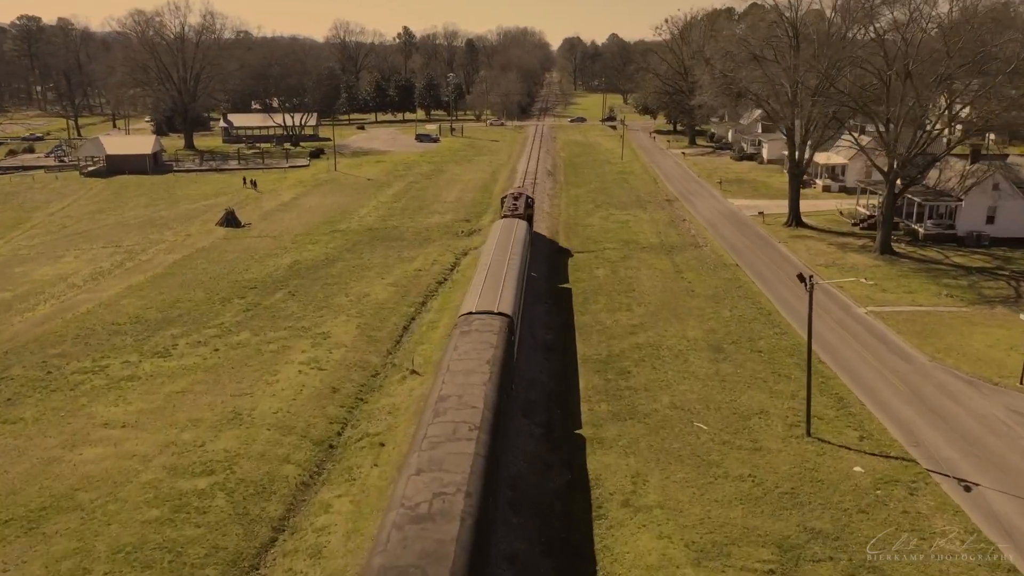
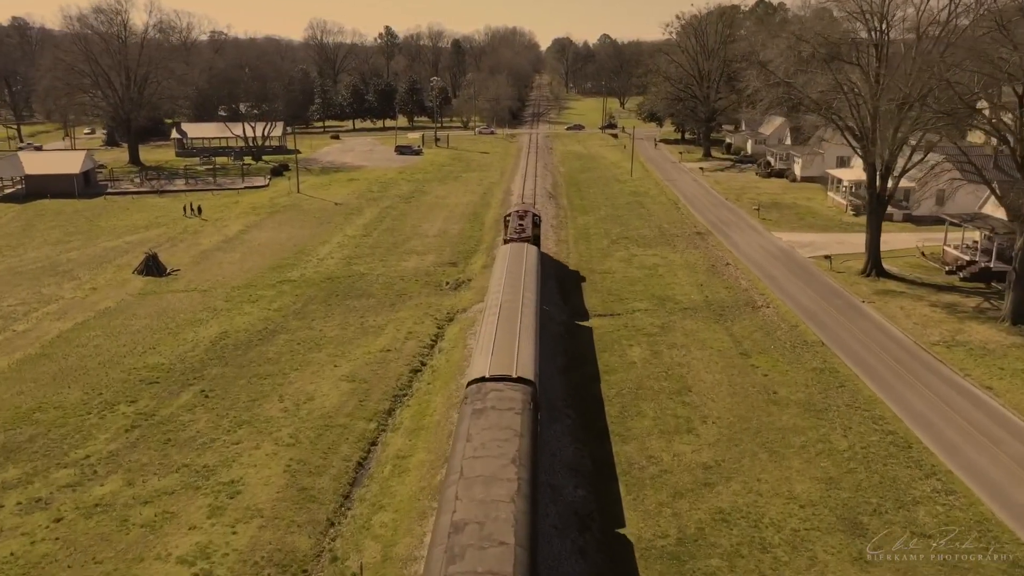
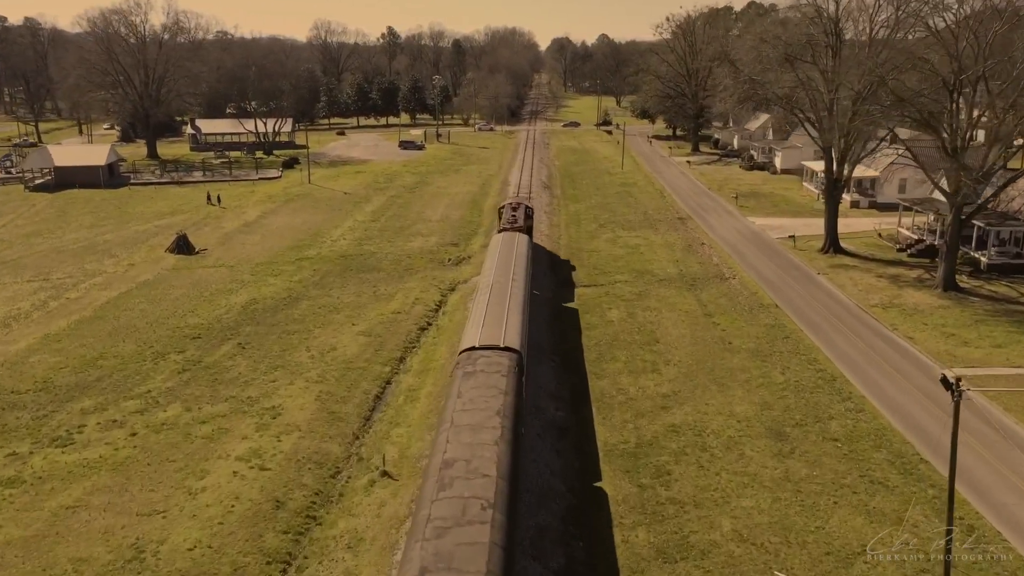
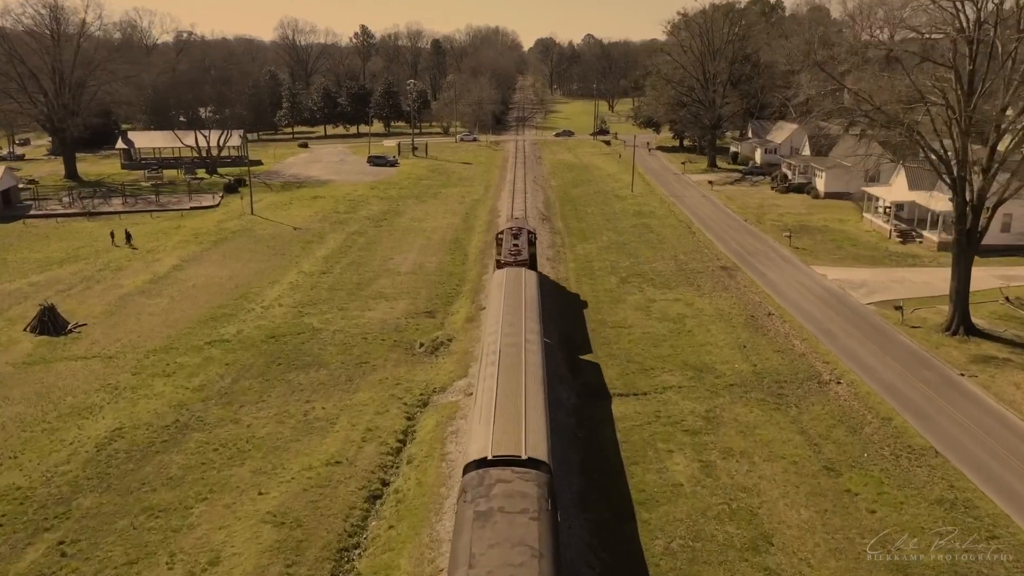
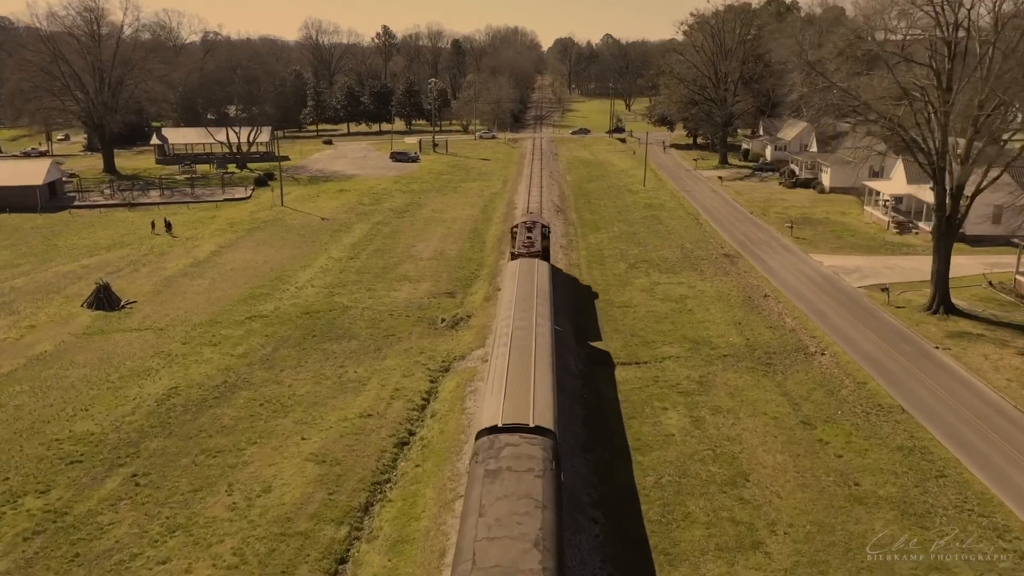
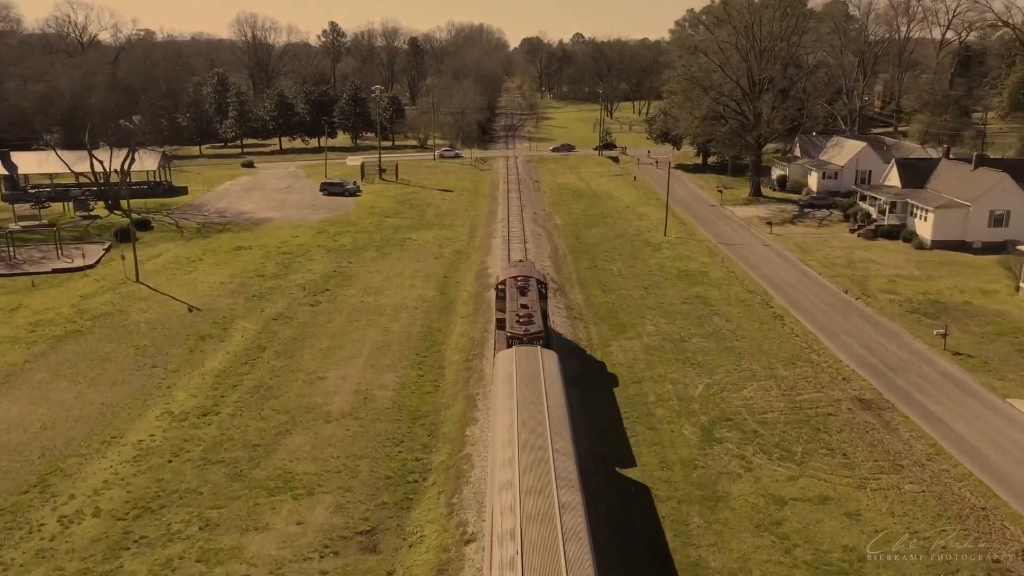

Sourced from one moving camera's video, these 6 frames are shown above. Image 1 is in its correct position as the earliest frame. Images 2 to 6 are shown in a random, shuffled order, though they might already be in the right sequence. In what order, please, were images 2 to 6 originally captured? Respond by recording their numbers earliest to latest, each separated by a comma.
3, 2, 5, 4, 6
